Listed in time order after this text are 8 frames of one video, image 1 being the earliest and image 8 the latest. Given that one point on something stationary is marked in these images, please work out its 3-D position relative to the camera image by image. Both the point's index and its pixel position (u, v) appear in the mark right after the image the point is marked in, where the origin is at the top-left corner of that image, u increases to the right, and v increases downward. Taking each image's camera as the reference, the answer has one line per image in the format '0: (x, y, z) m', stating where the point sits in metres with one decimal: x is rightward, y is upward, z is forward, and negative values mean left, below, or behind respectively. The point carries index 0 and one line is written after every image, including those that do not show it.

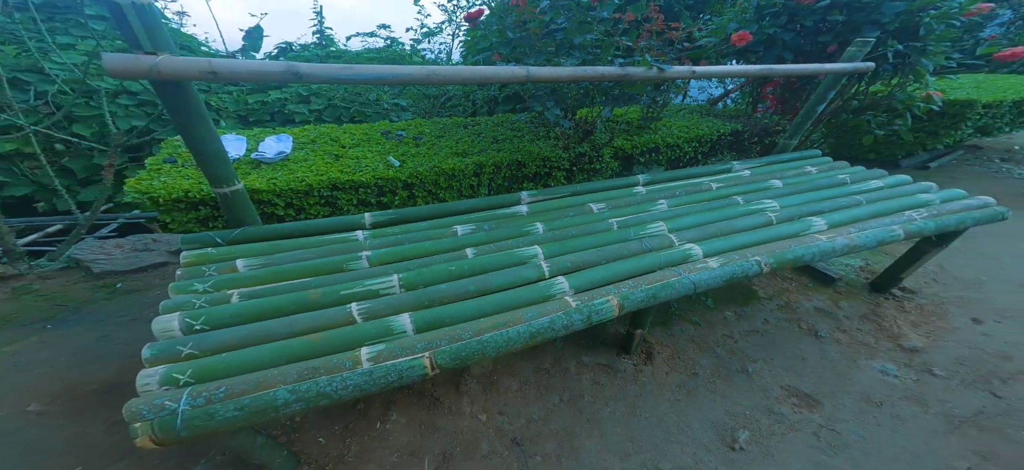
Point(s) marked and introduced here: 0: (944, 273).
0: (+3.1, -0.3, +2.9) m
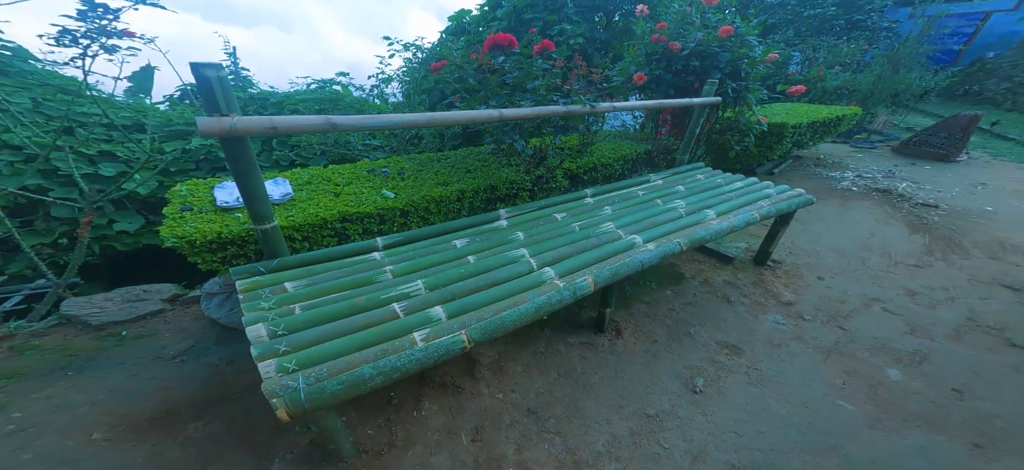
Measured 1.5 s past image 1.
0: (+2.8, -0.1, +3.9) m
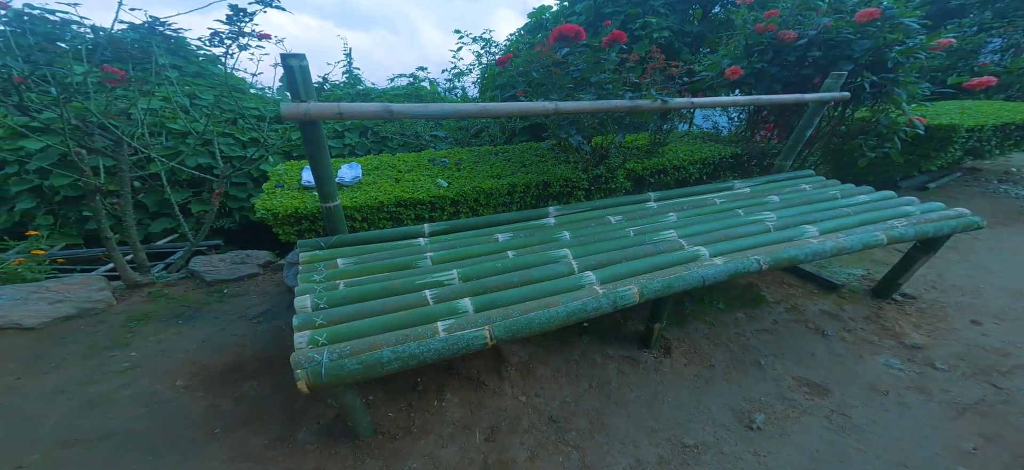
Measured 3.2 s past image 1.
0: (+3.3, -0.3, +3.1) m
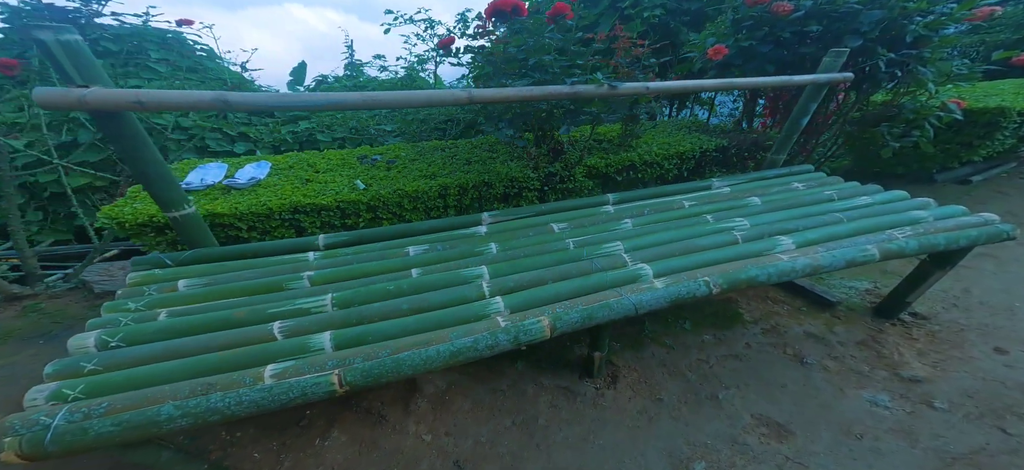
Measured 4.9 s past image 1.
0: (+3.0, -0.4, +2.6) m
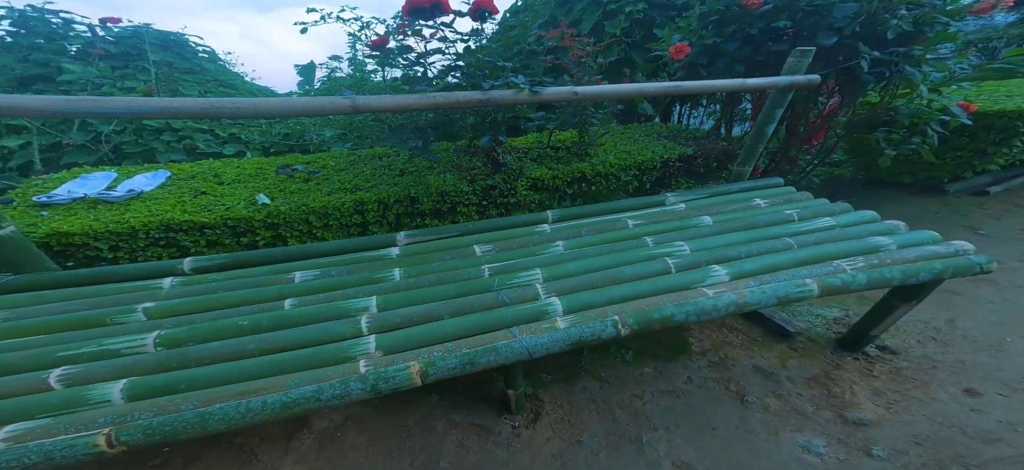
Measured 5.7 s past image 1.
0: (+2.6, -0.5, +2.3) m
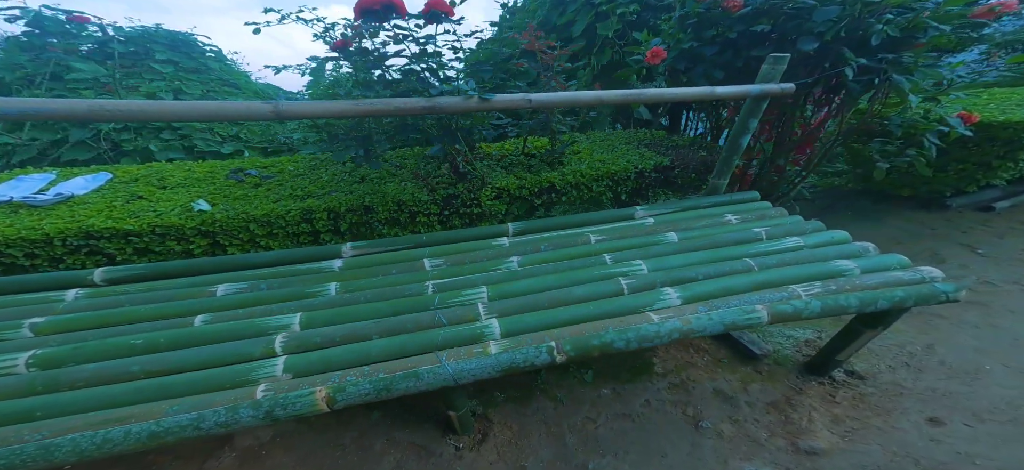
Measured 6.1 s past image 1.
0: (+2.4, -0.6, +2.2) m
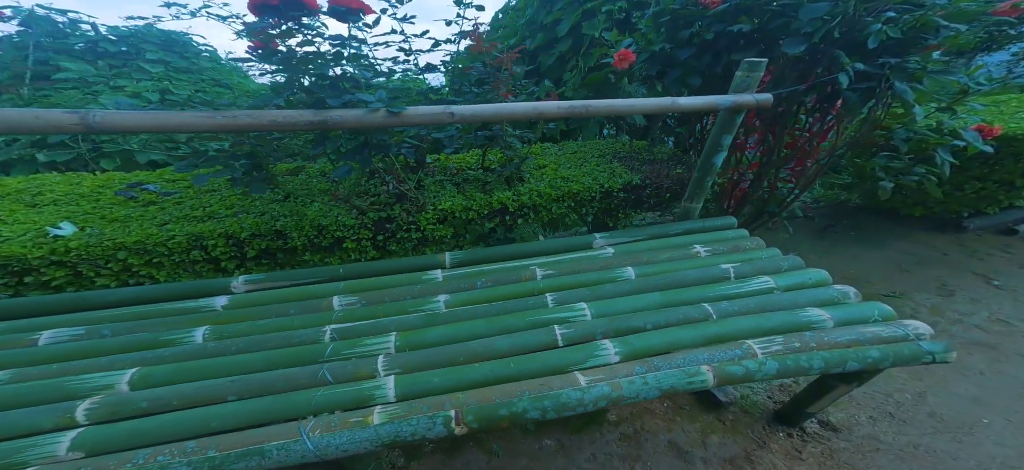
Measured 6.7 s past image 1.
0: (+2.0, -0.8, +1.8) m
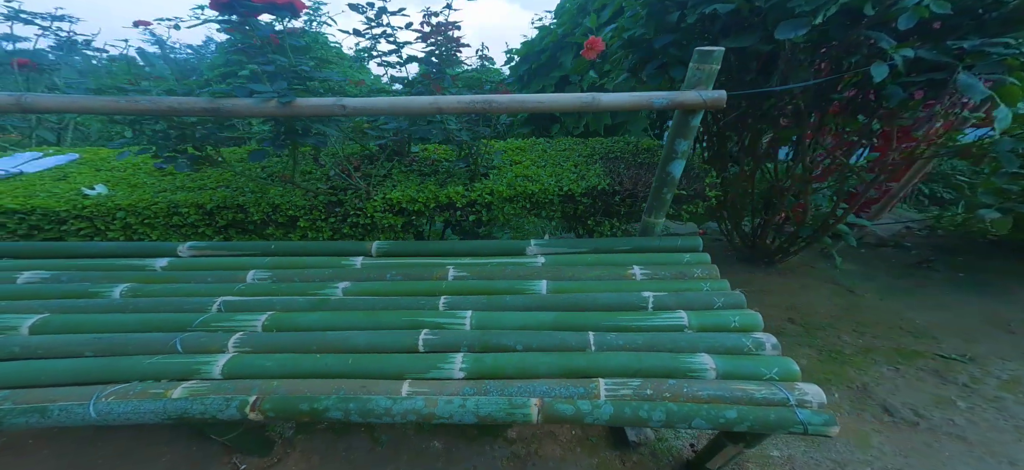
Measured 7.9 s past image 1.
0: (+1.5, -1.0, +1.3) m
